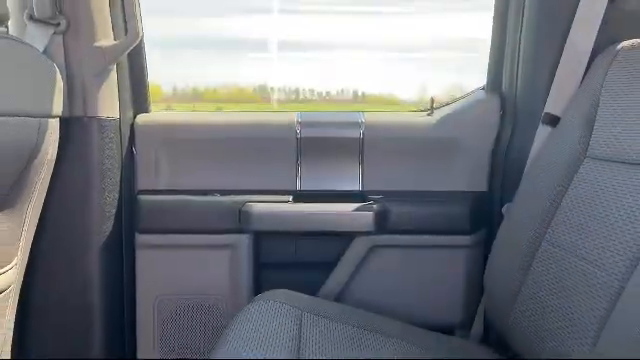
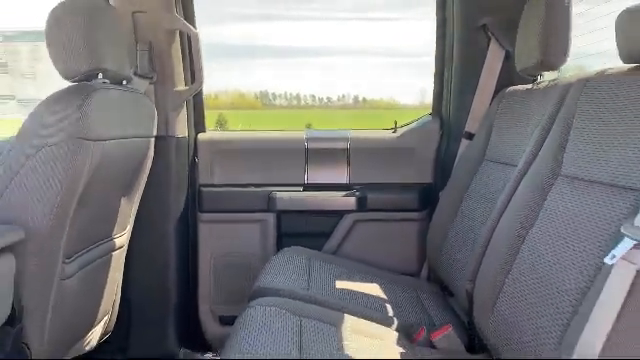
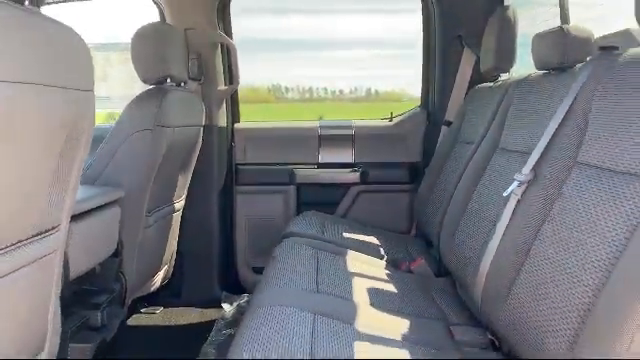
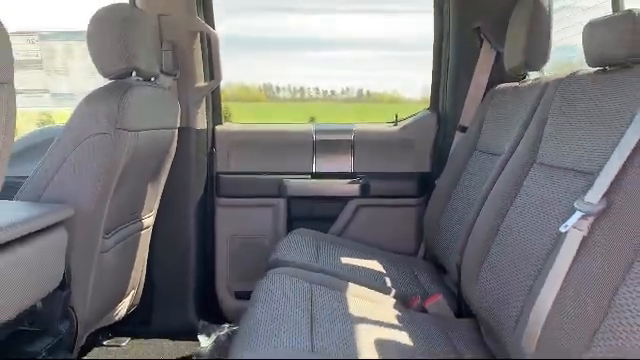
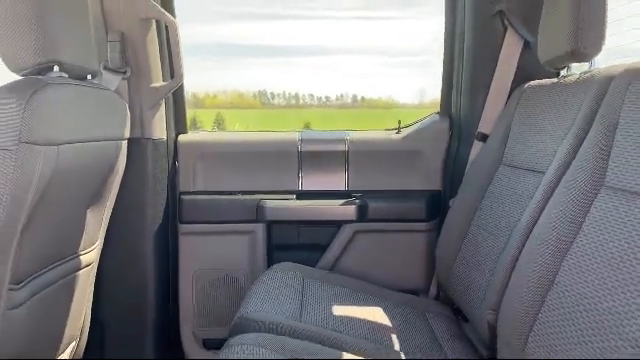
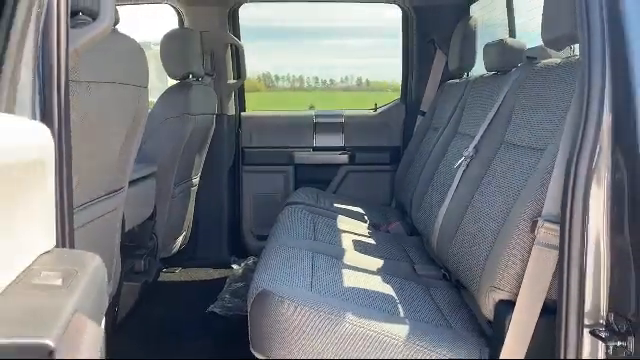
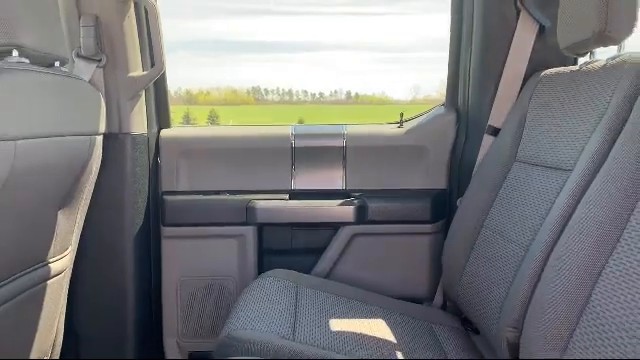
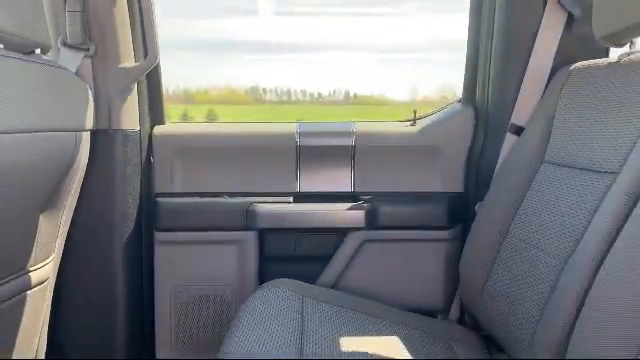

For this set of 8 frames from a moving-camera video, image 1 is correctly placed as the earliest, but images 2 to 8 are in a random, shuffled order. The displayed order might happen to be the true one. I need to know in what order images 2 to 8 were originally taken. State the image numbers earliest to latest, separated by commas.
8, 7, 5, 2, 4, 3, 6
